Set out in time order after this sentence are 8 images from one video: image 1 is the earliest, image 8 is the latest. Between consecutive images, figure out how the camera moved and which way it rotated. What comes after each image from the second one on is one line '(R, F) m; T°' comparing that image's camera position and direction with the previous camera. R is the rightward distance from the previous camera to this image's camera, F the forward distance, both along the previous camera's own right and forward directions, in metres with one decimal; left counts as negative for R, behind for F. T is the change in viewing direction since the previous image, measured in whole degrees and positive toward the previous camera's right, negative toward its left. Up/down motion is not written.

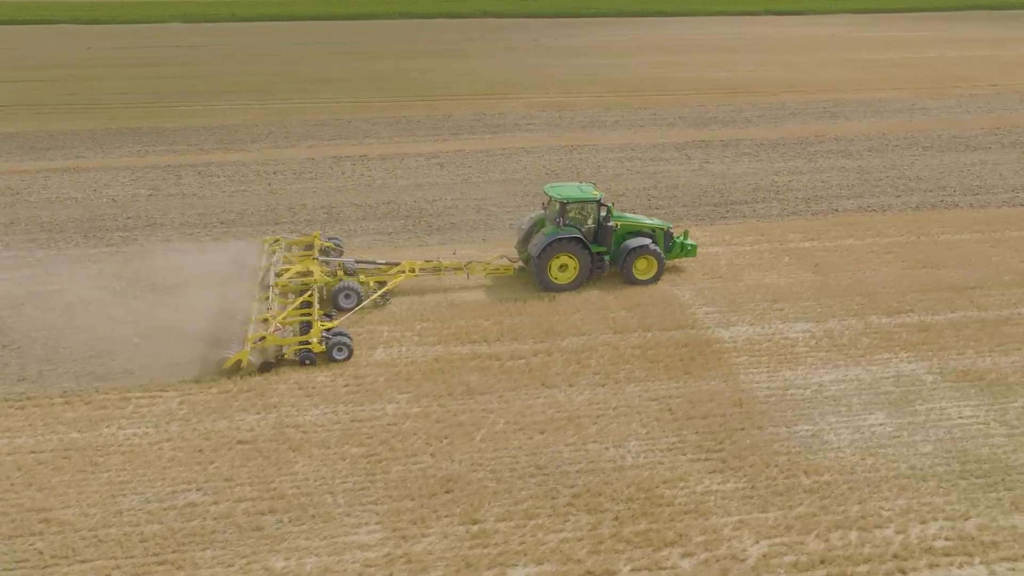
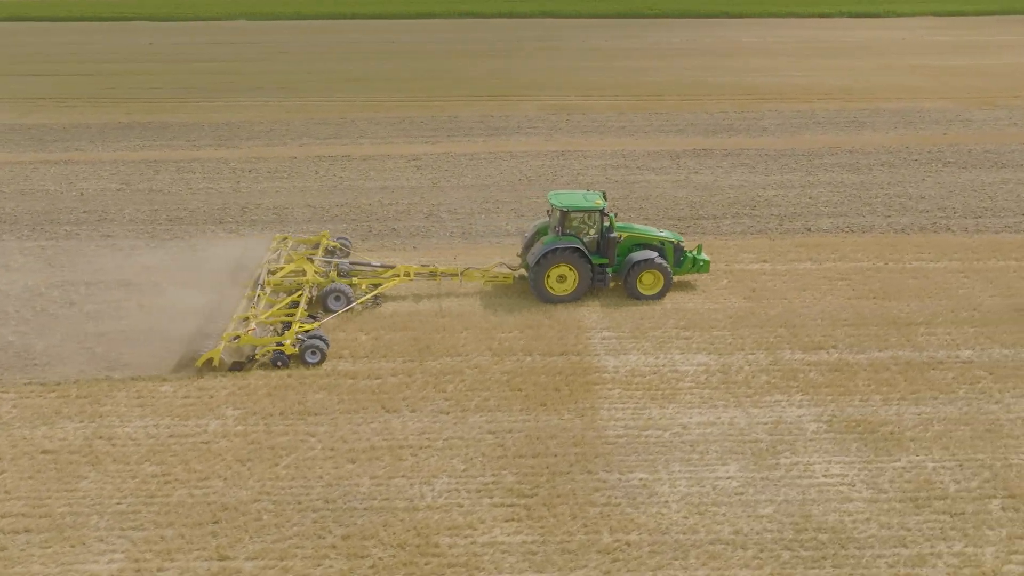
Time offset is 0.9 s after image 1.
(+2.8, +0.8) m; -6°
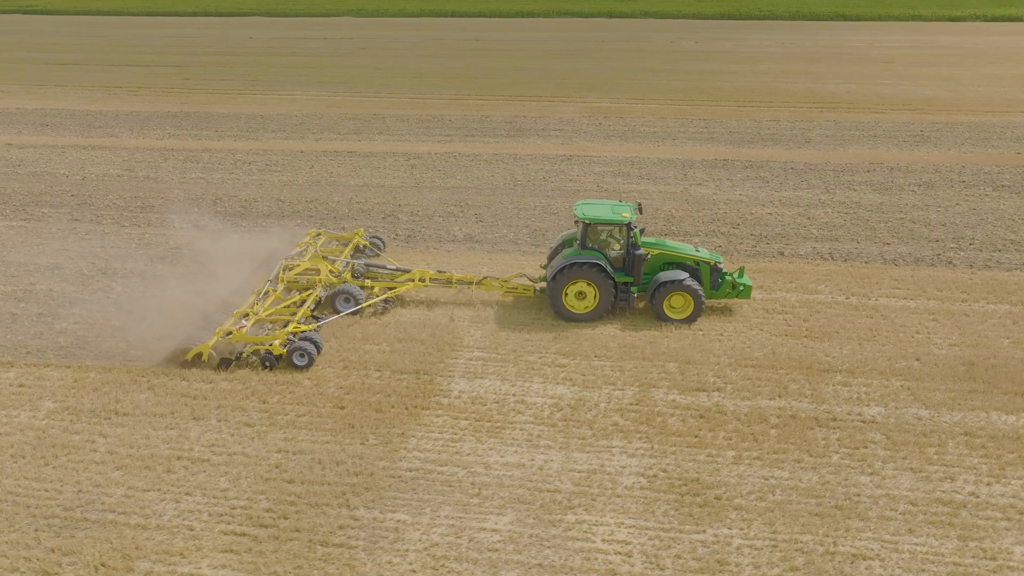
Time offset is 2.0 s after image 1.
(+3.4, +1.0) m; -9°
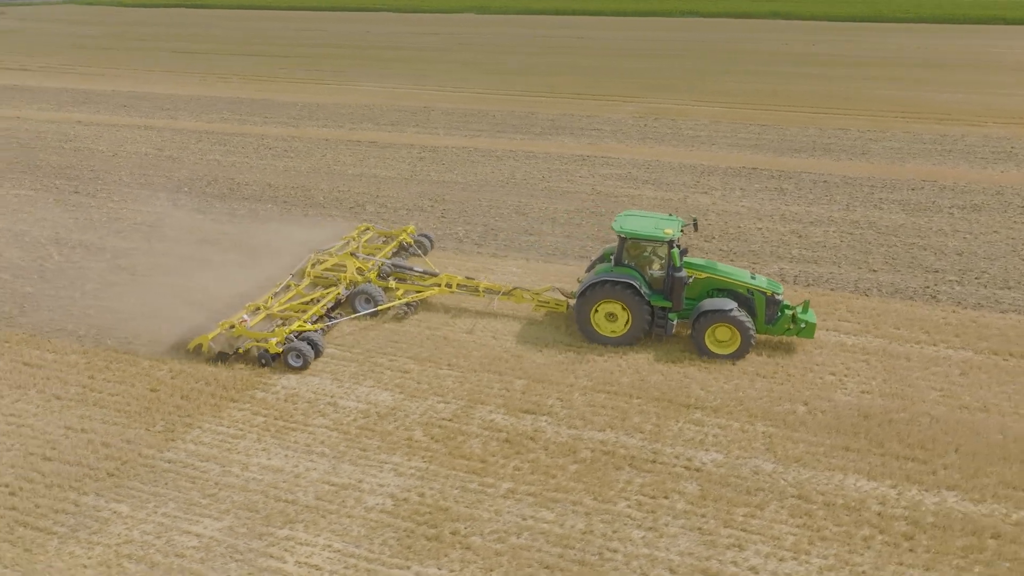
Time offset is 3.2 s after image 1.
(+3.6, +1.0) m; -10°
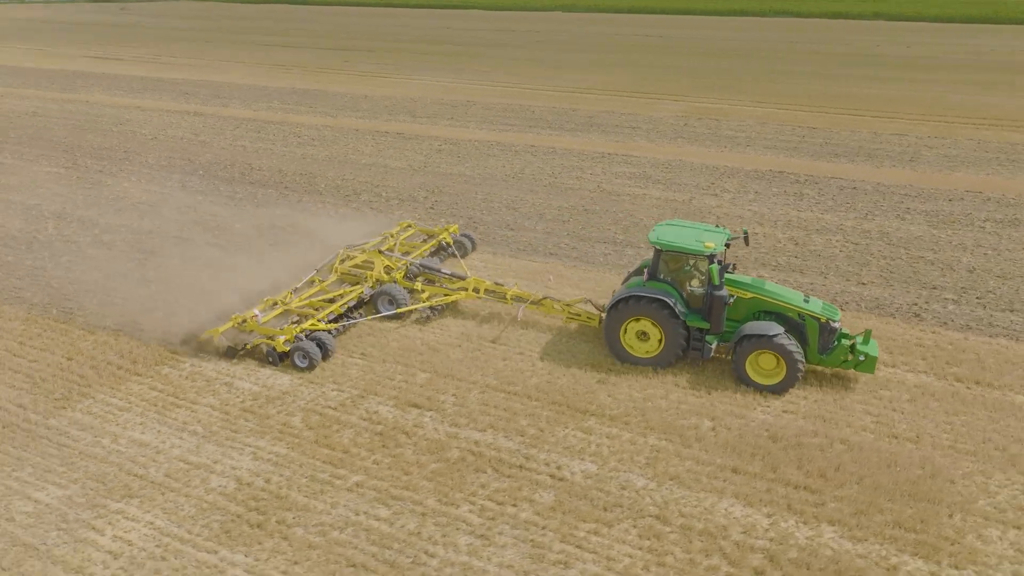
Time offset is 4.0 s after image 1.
(+2.2, +0.5) m; -7°
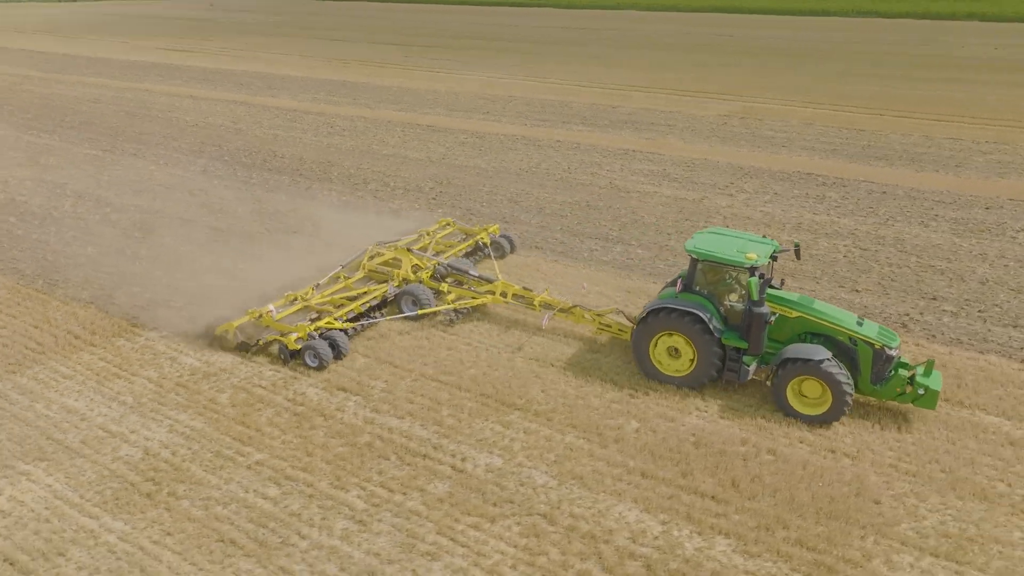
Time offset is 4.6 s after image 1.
(+1.6, +0.3) m; -6°
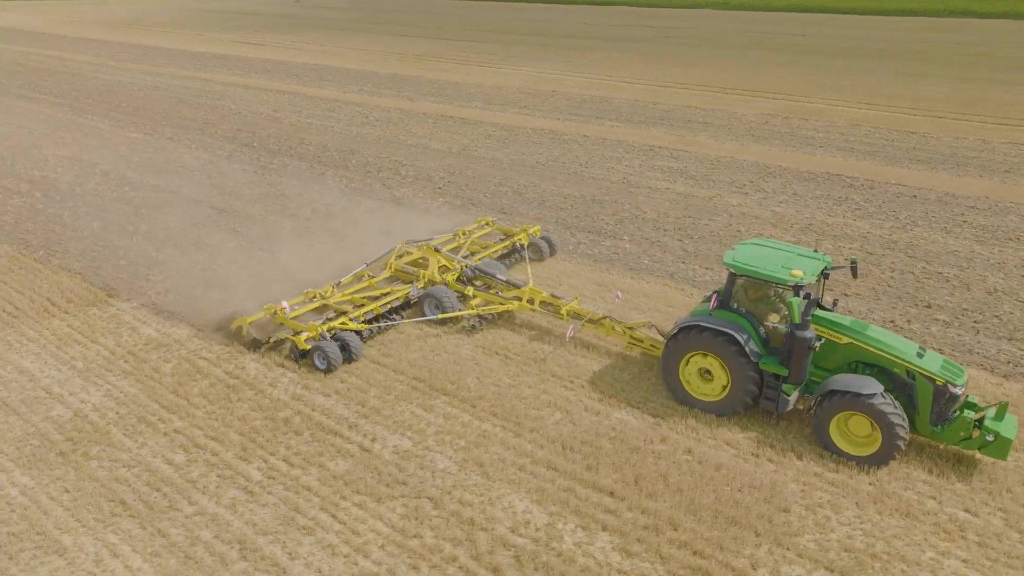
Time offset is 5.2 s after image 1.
(+1.5, +0.2) m; -6°
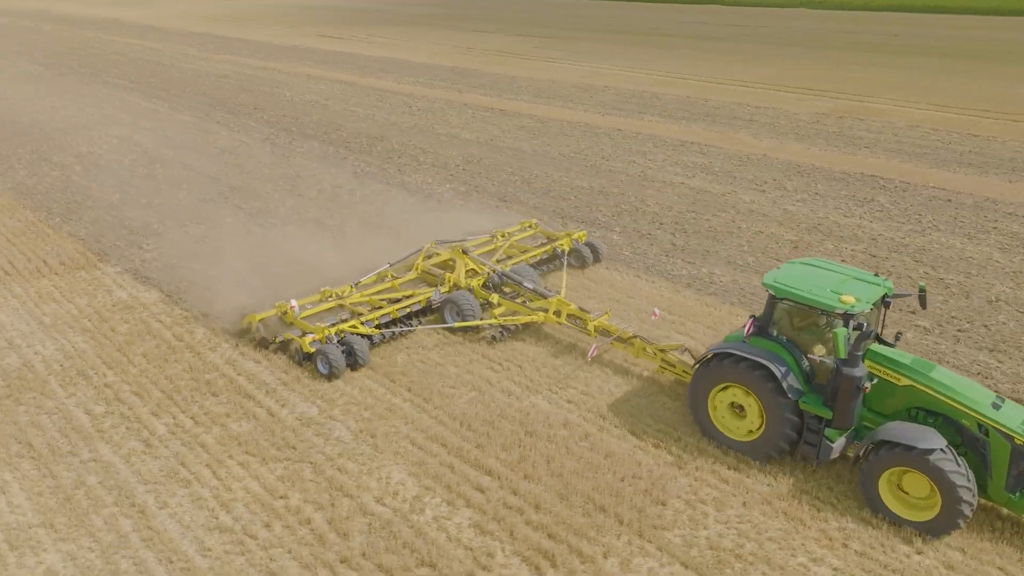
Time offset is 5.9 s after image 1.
(+1.7, +0.1) m; -7°
